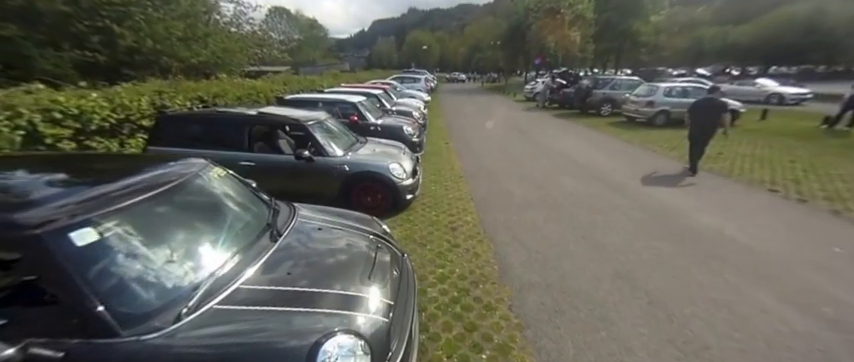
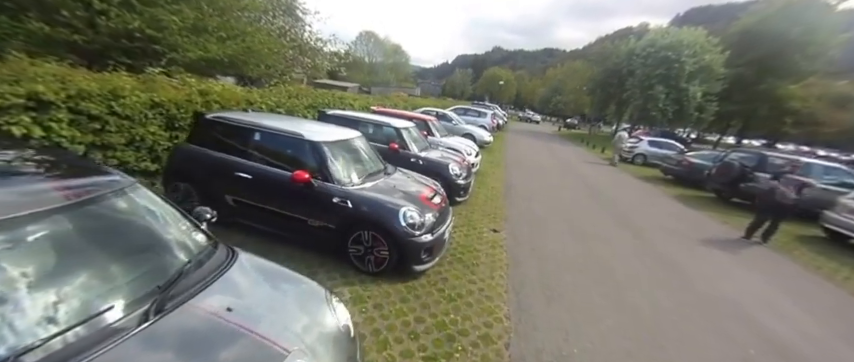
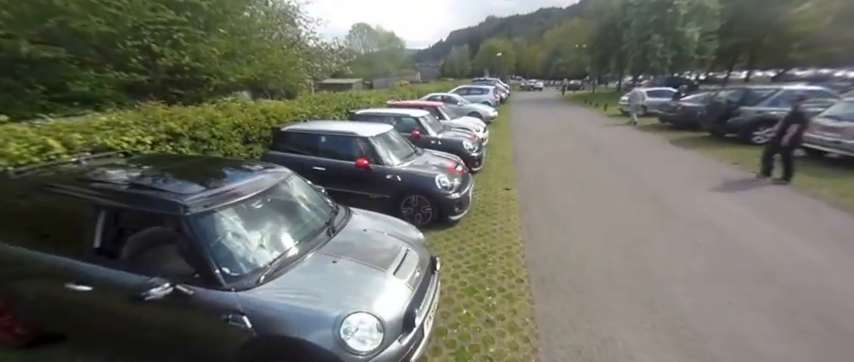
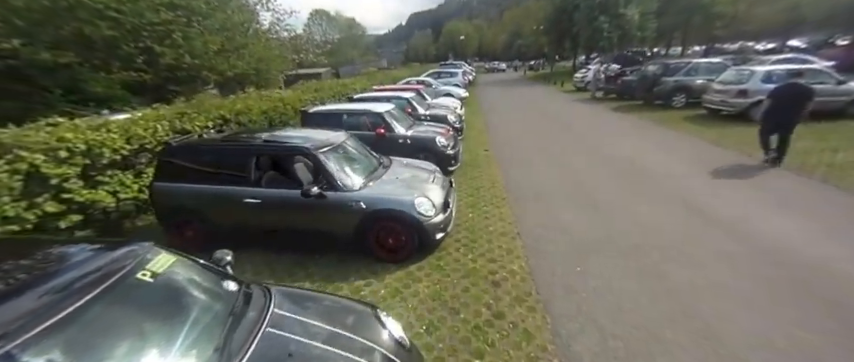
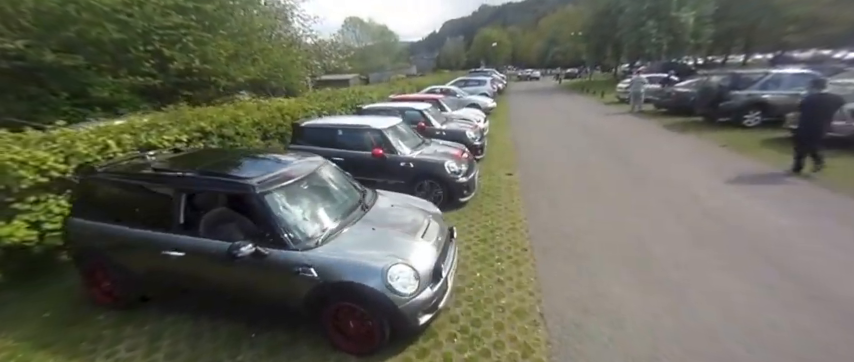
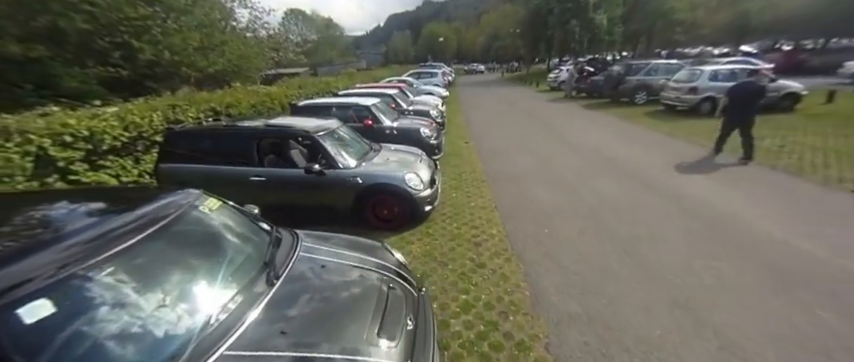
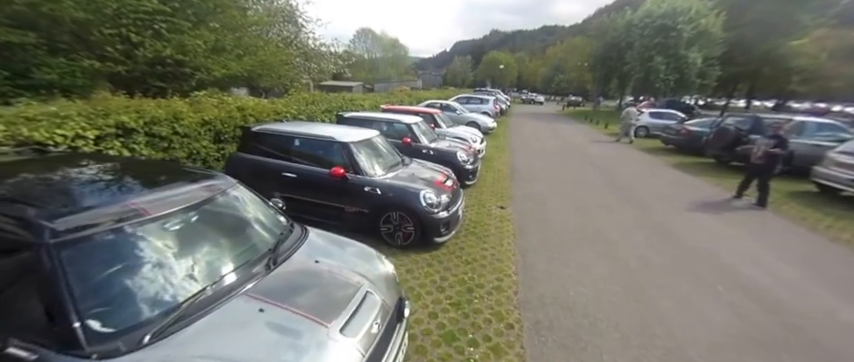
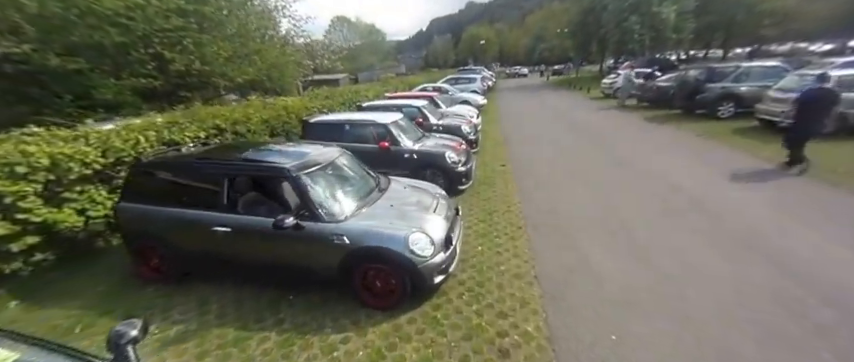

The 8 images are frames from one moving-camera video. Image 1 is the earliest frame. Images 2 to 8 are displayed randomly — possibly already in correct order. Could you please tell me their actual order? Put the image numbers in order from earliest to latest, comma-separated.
6, 4, 8, 5, 3, 7, 2
